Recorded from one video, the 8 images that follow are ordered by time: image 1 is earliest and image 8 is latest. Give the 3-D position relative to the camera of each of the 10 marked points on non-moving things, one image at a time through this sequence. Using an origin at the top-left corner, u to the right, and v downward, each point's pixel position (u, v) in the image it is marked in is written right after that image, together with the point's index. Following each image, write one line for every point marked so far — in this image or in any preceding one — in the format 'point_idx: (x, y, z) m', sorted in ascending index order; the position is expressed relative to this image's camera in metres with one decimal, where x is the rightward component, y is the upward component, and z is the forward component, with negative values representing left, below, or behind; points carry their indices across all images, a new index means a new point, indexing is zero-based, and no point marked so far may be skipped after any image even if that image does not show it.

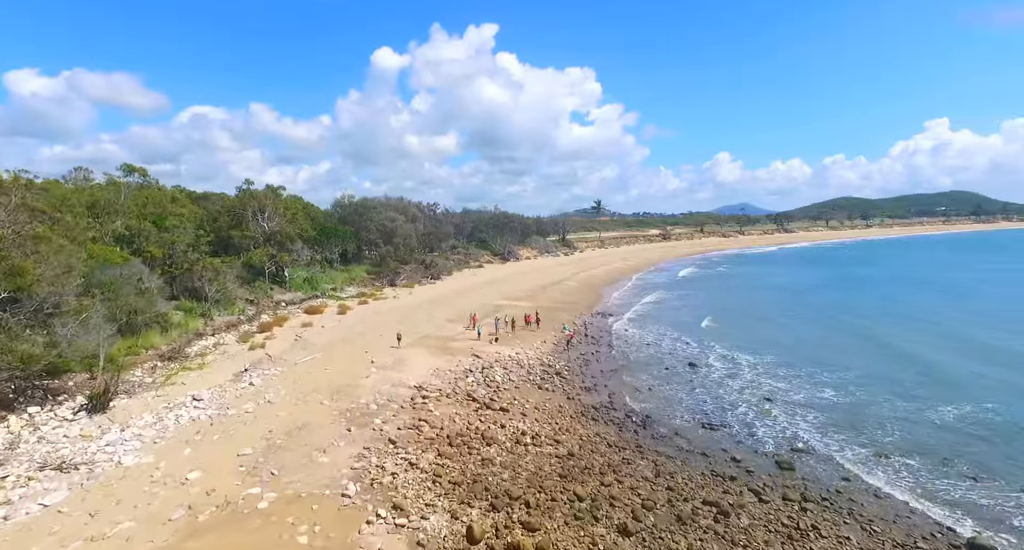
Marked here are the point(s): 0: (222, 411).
0: (-7.4, -3.5, +13.8) m
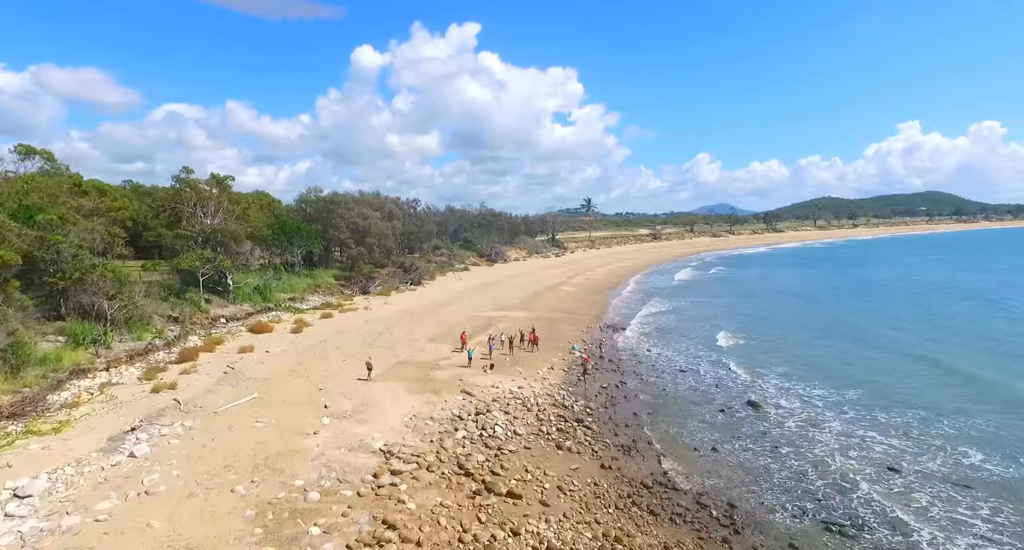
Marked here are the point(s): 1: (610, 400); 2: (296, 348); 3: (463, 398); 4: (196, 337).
0: (-7.1, -3.8, +8.4) m
1: (+3.0, -3.8, +16.4) m
2: (-7.8, -2.6, +19.7) m
3: (-1.5, -3.7, +16.3) m
4: (-11.0, -2.2, +18.9) m
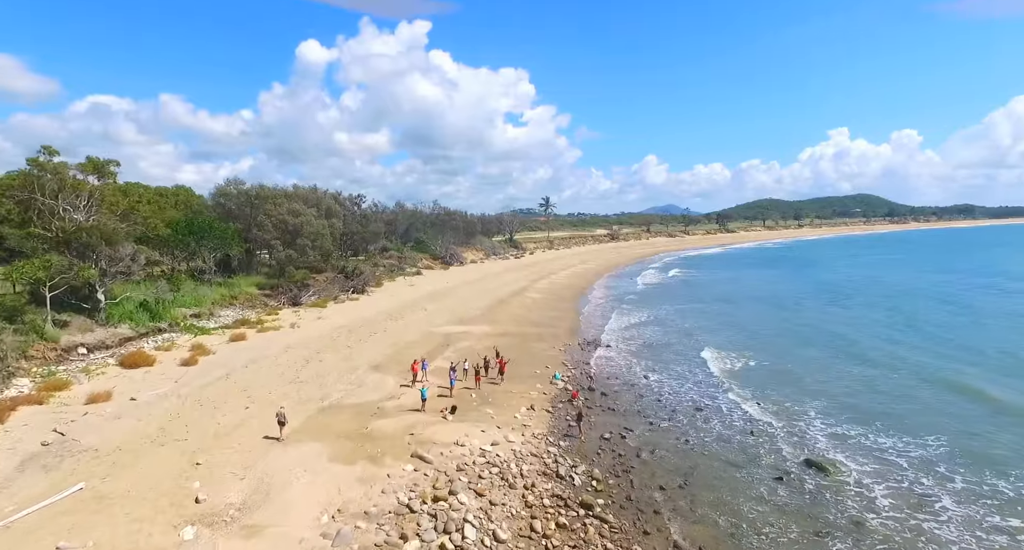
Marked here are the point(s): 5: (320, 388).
0: (-7.0, -4.2, +3.1) m
1: (+2.4, -4.1, +11.9) m
2: (-8.7, -3.0, +14.2) m
3: (-2.0, -4.0, +11.3) m
4: (-11.7, -2.6, +13.2) m
5: (-5.6, -3.3, +15.9) m
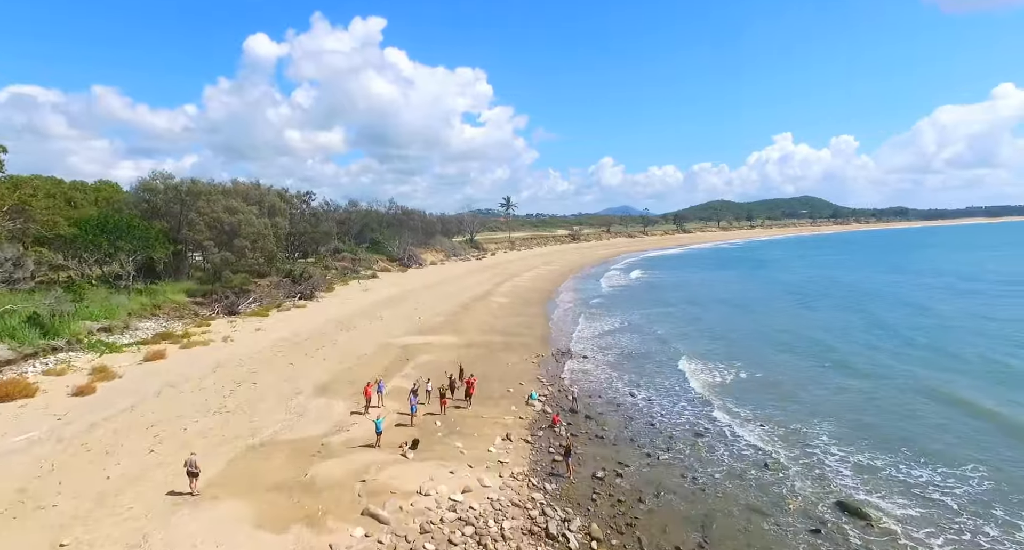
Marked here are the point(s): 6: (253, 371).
0: (-6.7, -4.4, +0.2) m
1: (+2.0, -4.3, +9.7) m
2: (-9.2, -3.2, +11.2) m
3: (-2.4, -4.2, +8.8) m
4: (-12.2, -2.8, +9.9) m
5: (-6.3, -3.5, +13.1) m
6: (-8.2, -3.0, +17.3) m
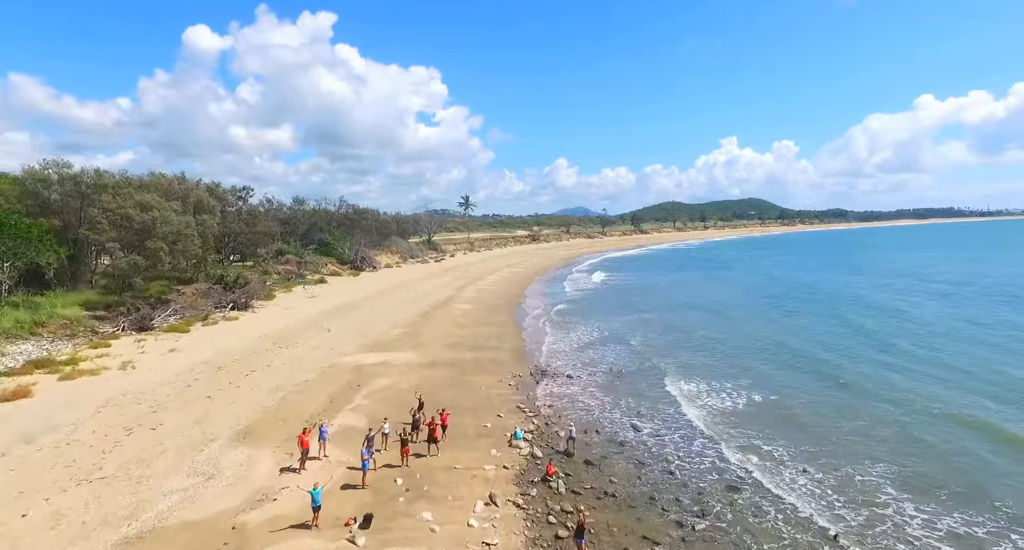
0: (-5.8, -4.6, -3.5) m
1: (+2.0, -4.5, +6.6) m
2: (-9.3, -3.5, +7.3) m
3: (-2.3, -4.4, +5.4) m
4: (-12.2, -3.1, +5.7) m
5: (-6.6, -3.8, +9.4) m
6: (-8.8, -3.3, +13.4) m
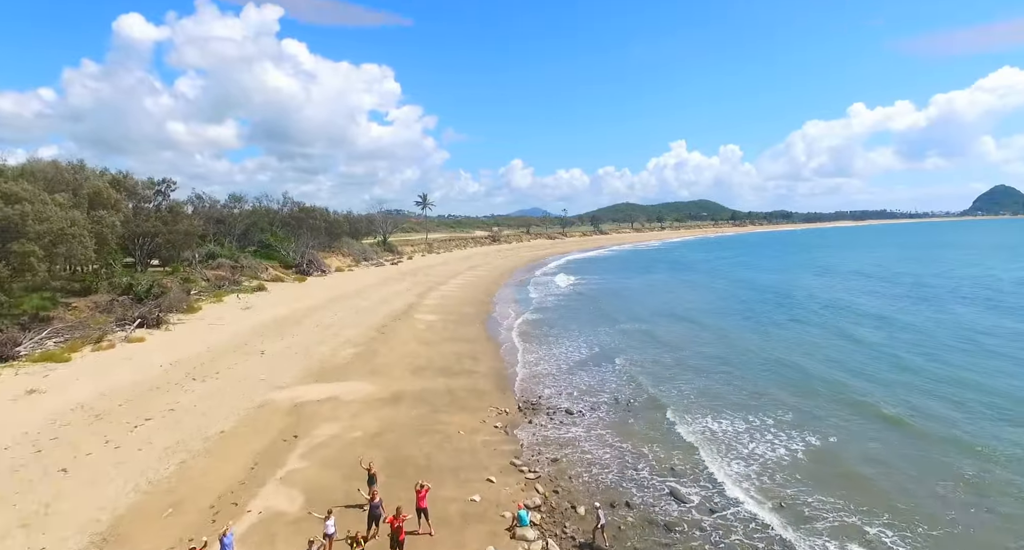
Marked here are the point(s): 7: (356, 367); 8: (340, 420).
0: (-4.4, -4.9, -7.9) m
1: (+2.6, -4.7, +2.8) m
2: (-8.7, -3.8, +2.6) m
3: (-1.6, -4.7, +1.3) m
4: (-11.5, -3.4, +0.8) m
5: (-6.2, -4.1, +4.9) m
6: (-8.7, -3.6, +8.7) m
7: (-5.5, -3.2, +19.1) m
8: (-4.4, -3.7, +13.9) m
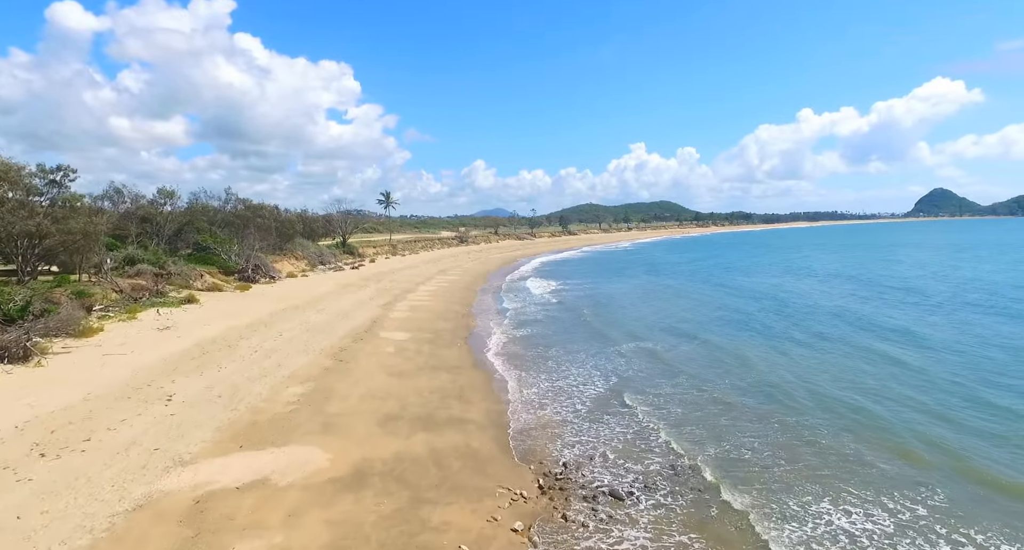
0: (-2.4, -5.2, -13.1) m
1: (+3.8, -5.0, -1.9) m
2: (-7.5, -4.2, -2.9) m
3: (-0.2, -5.0, -3.7) m
4: (-10.1, -3.8, -4.9) m
5: (-5.1, -4.5, -0.4) m
6: (-7.9, -4.0, +3.2) m
7: (-5.4, -3.6, +13.8) m
8: (-3.9, -4.1, +8.6) m
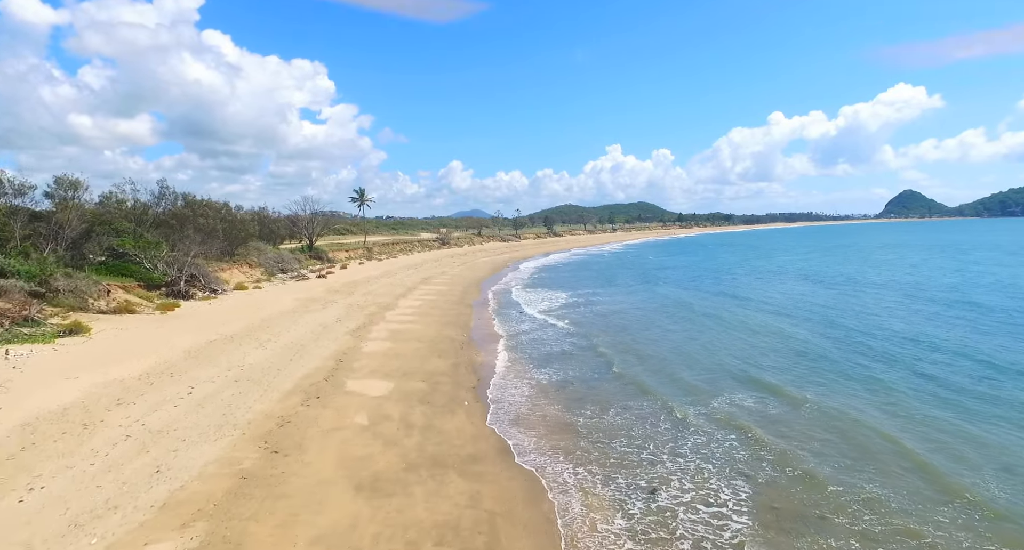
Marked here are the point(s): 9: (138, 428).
0: (+0.1, -5.8, -21.1) m
1: (+5.9, -5.6, -9.7) m
2: (-5.4, -4.8, -11.2) m
3: (+1.9, -5.6, -11.7) m
4: (-7.9, -4.4, -13.3) m
5: (-3.1, -5.1, -8.6) m
6: (-6.0, -4.6, -5.1) m
7: (-4.0, -4.2, +5.6) m
8: (-2.3, -4.7, +0.5) m
9: (-8.7, -3.4, +12.6) m
